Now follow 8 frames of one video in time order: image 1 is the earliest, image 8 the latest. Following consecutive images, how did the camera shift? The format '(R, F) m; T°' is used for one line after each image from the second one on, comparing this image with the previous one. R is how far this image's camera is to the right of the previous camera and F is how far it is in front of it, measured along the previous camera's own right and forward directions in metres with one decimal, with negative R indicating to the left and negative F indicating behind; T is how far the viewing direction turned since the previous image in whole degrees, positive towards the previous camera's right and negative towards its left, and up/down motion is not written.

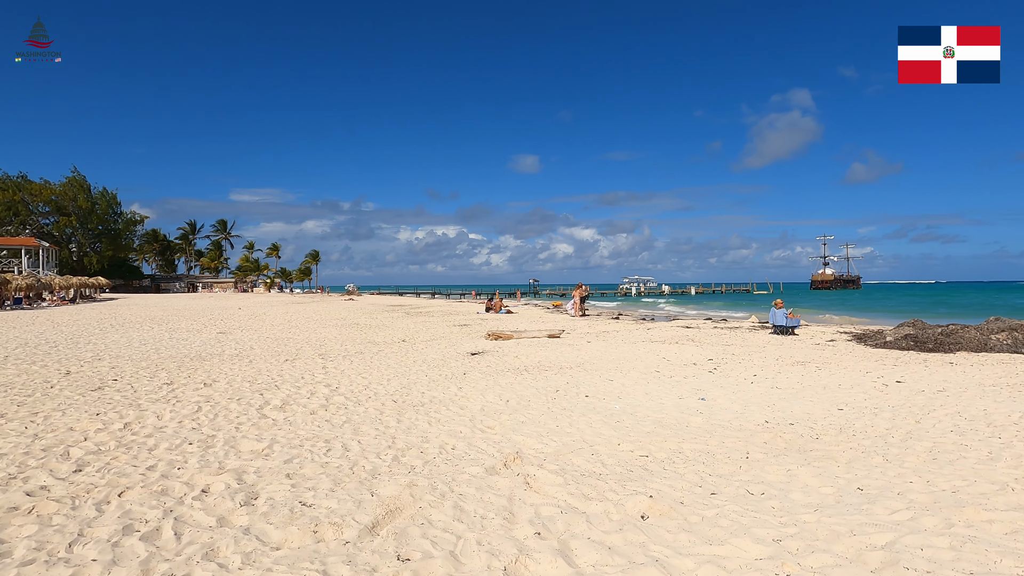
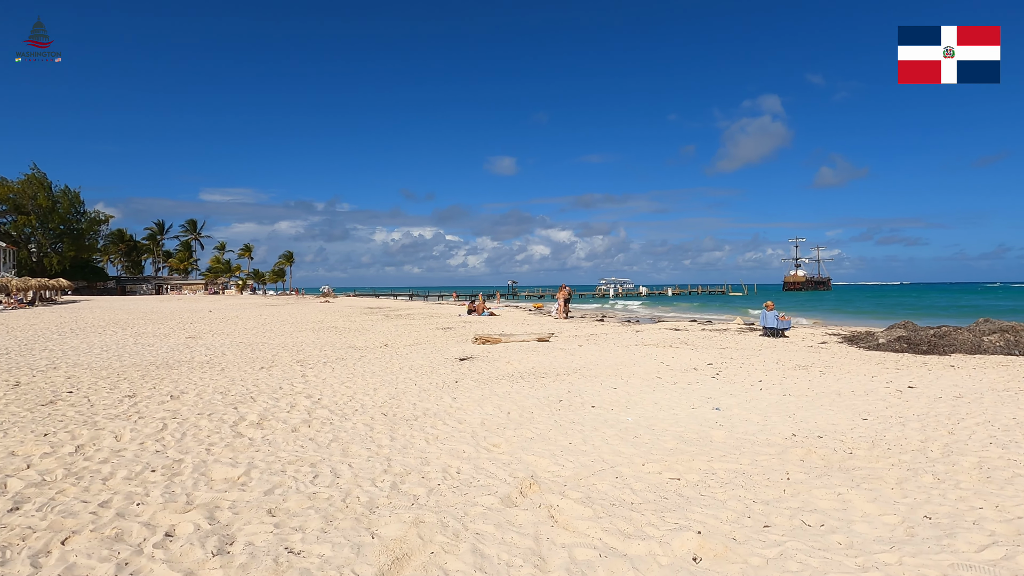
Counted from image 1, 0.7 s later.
(-0.3, +0.6) m; +2°
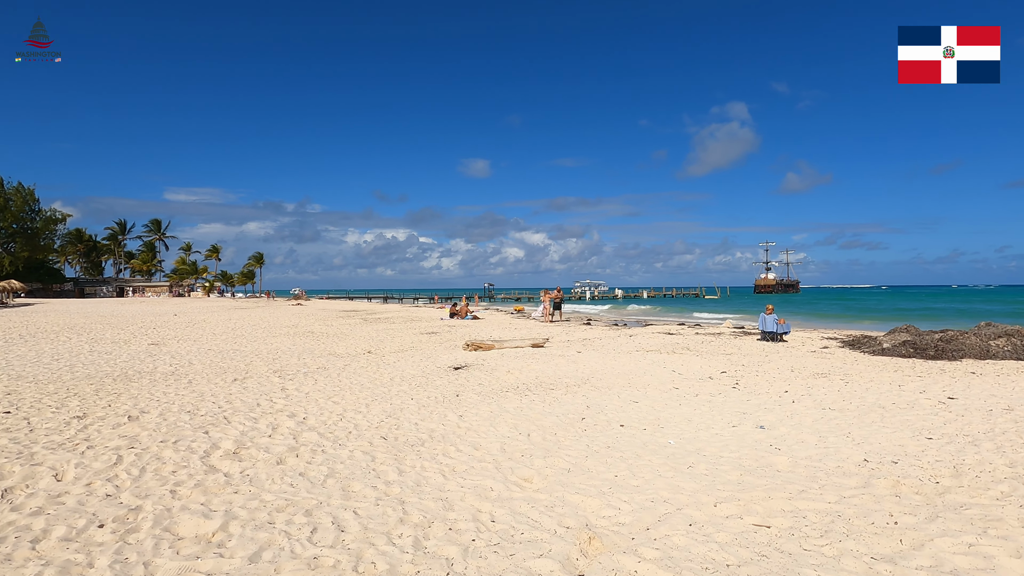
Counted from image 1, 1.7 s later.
(-0.5, +0.9) m; +3°
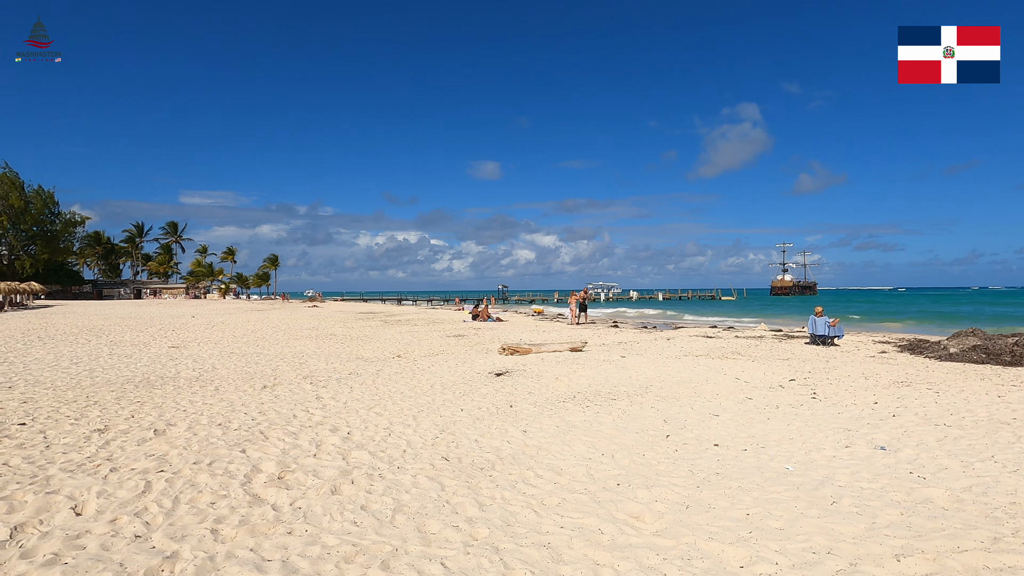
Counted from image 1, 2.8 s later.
(-0.7, +0.8) m; -1°
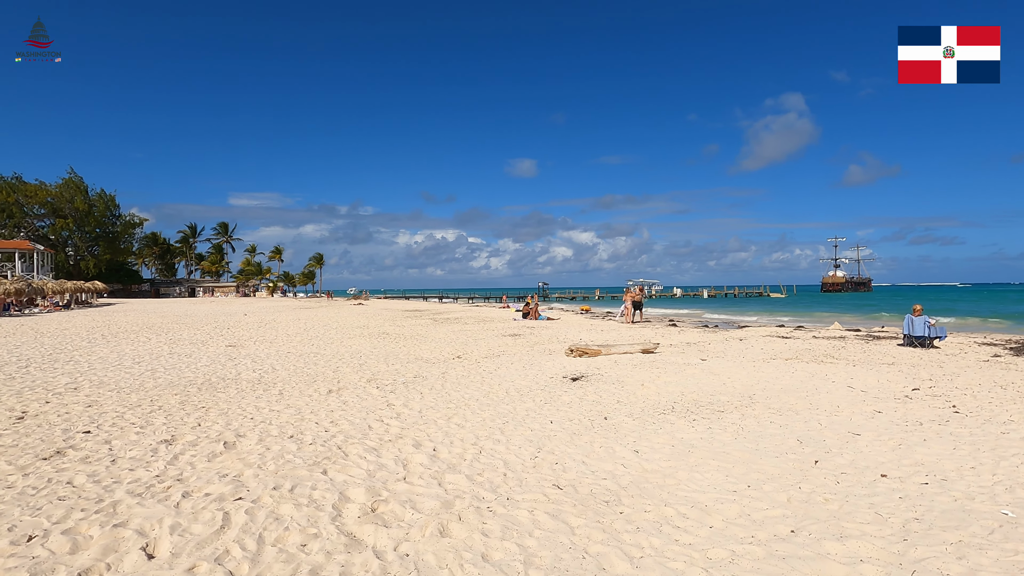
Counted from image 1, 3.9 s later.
(-0.7, +0.8) m; -4°
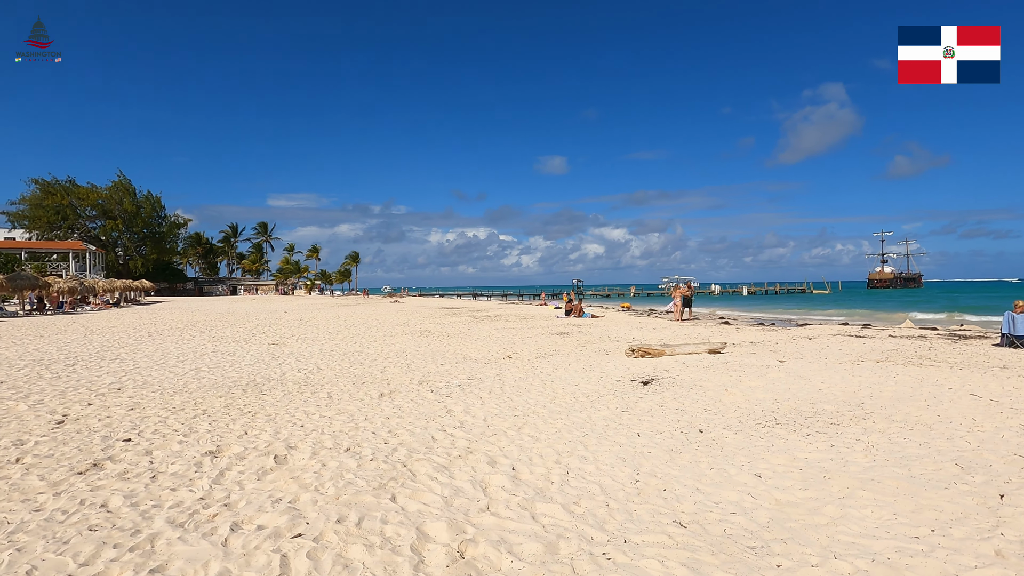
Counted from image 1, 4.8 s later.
(-0.6, +0.8) m; -3°
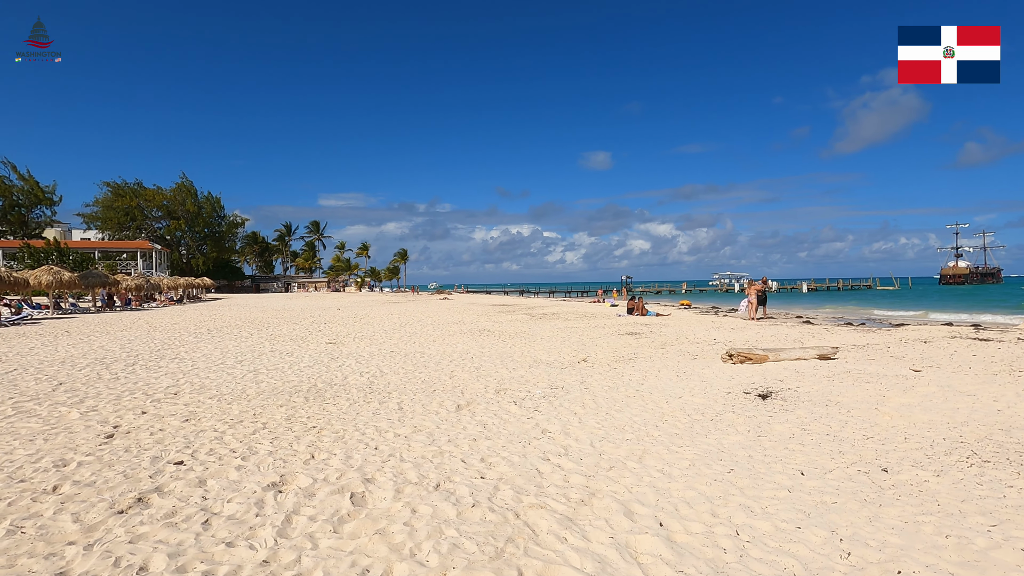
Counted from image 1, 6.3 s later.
(-0.7, +1.2) m; -5°
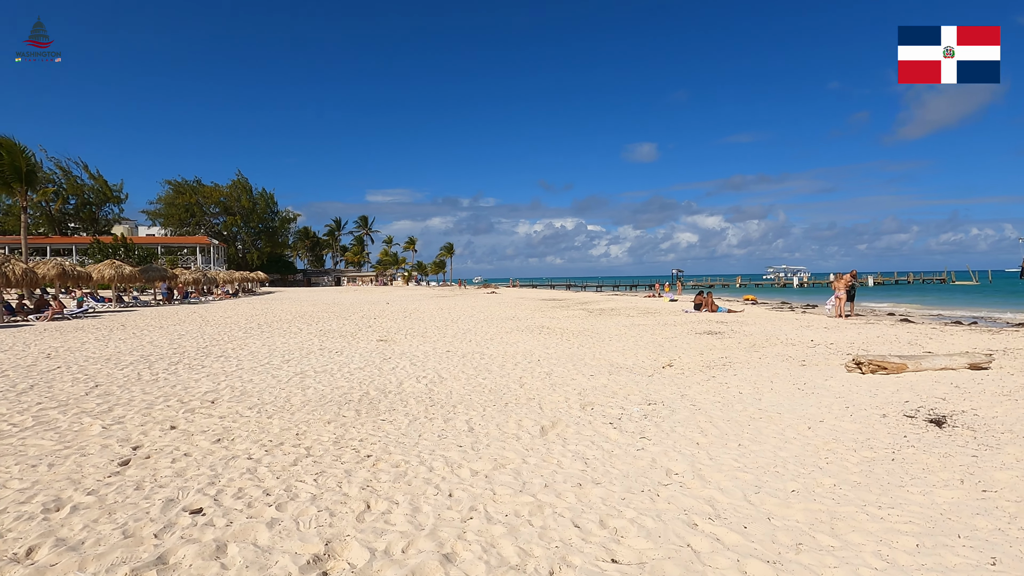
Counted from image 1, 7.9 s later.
(-0.6, +1.5) m; -5°
